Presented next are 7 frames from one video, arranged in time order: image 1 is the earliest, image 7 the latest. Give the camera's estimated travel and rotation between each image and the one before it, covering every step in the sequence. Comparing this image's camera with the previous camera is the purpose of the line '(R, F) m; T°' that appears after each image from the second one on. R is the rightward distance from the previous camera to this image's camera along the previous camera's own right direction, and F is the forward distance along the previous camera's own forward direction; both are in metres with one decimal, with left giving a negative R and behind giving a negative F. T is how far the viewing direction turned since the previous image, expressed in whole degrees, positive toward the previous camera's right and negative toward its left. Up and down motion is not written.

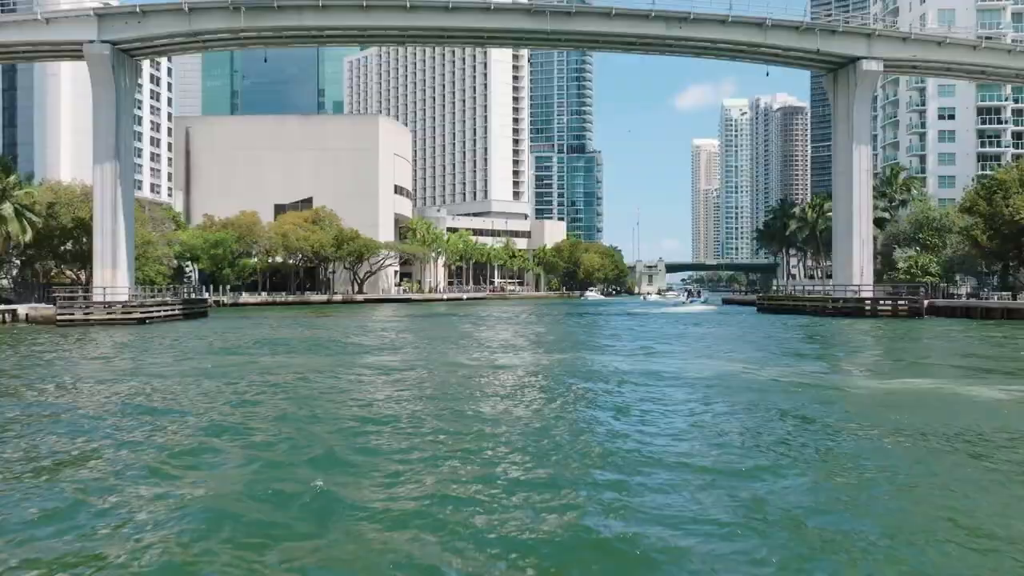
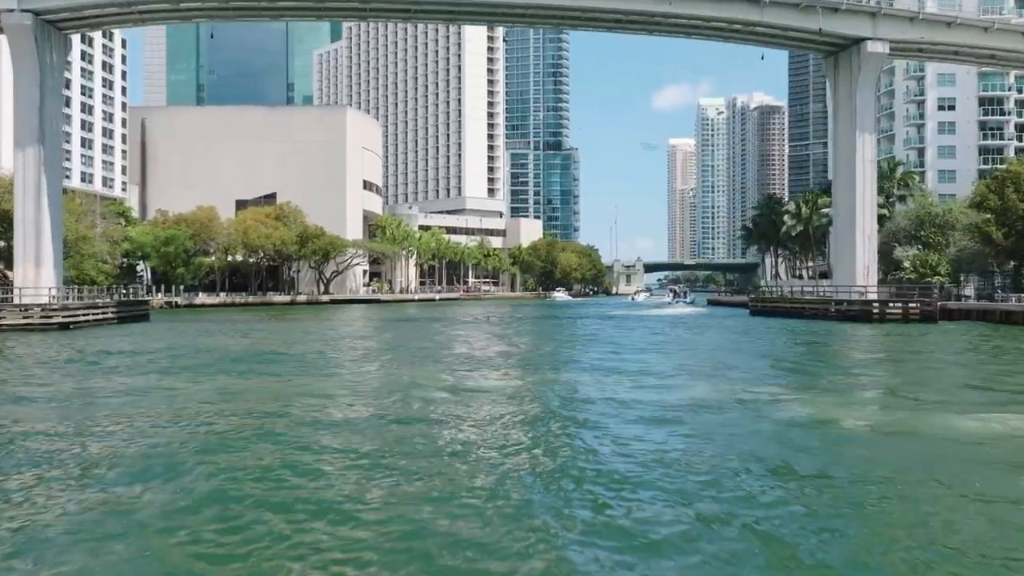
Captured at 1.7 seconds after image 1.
(+0.1, +4.6) m; +2°
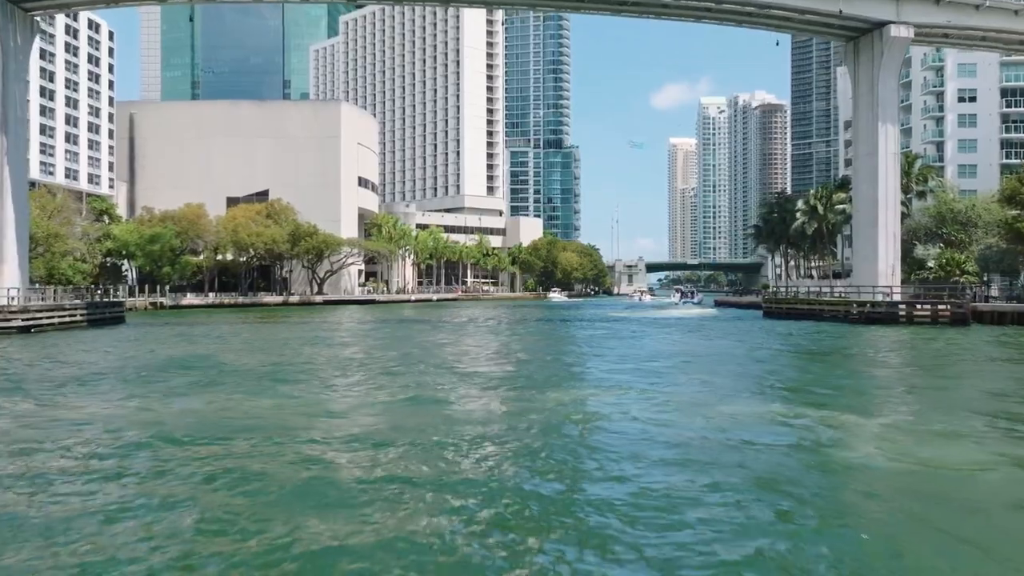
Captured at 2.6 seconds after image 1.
(0.0, +2.9) m; 0°
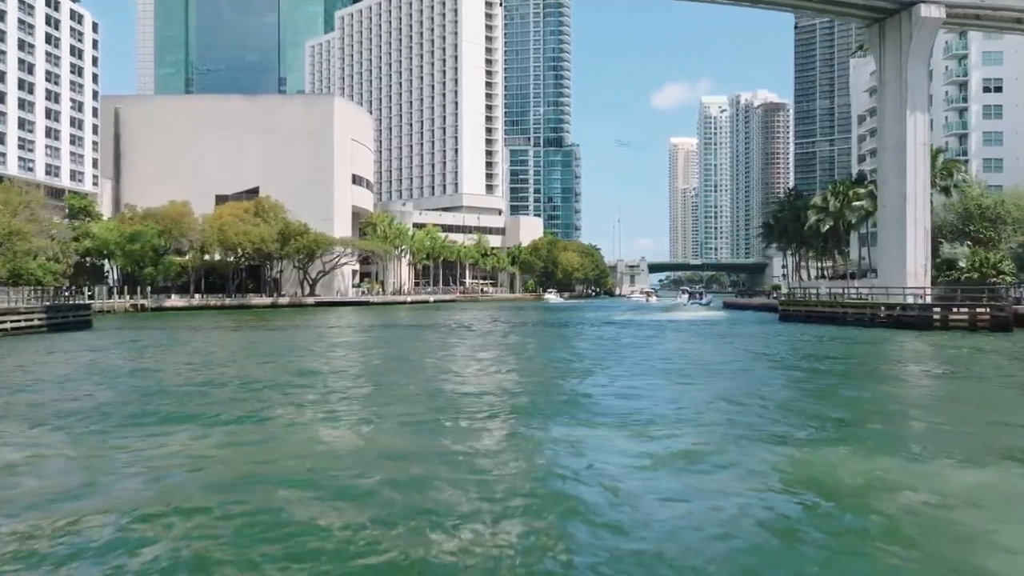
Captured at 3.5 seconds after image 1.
(+0.1, +3.4) m; 0°
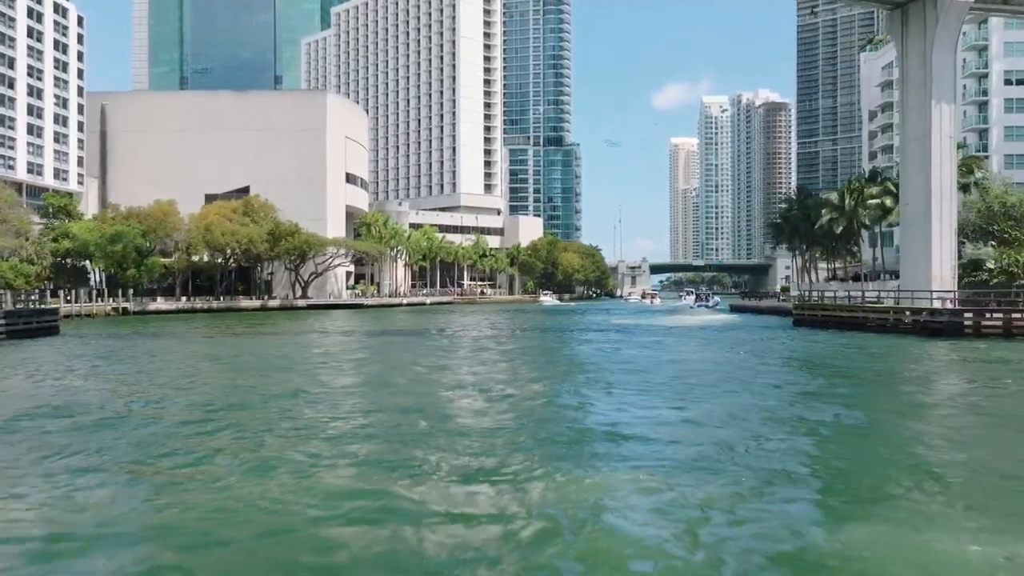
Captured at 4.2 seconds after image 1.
(+0.2, +2.8) m; 0°
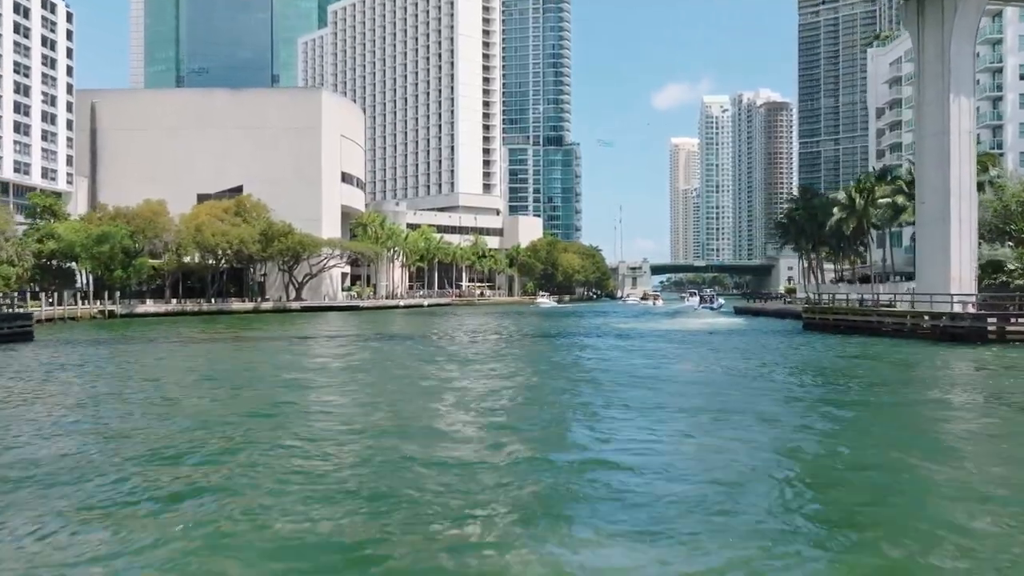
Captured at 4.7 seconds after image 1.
(+0.1, +1.9) m; 0°
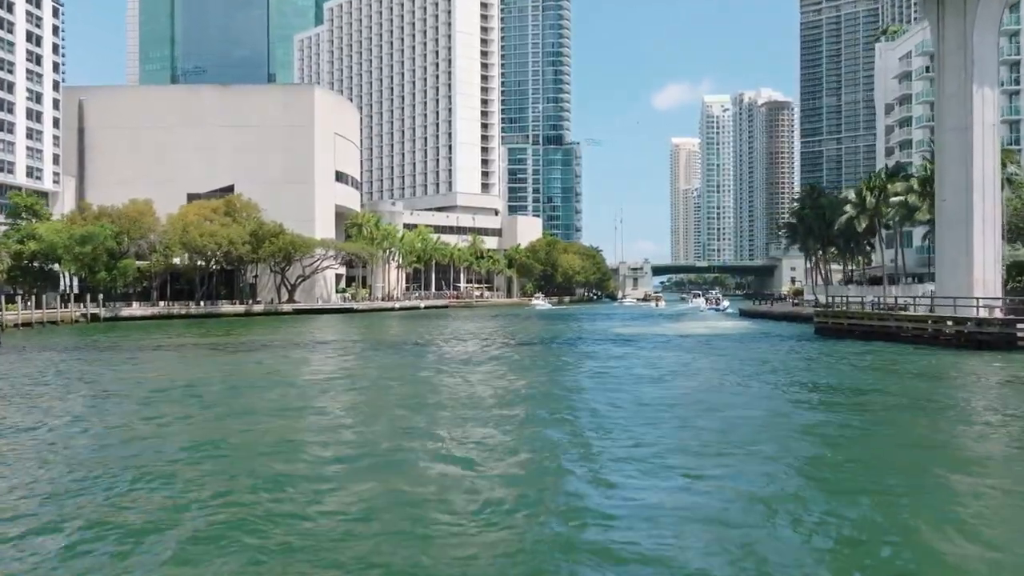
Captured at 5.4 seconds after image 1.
(+0.2, +2.2) m; 0°
